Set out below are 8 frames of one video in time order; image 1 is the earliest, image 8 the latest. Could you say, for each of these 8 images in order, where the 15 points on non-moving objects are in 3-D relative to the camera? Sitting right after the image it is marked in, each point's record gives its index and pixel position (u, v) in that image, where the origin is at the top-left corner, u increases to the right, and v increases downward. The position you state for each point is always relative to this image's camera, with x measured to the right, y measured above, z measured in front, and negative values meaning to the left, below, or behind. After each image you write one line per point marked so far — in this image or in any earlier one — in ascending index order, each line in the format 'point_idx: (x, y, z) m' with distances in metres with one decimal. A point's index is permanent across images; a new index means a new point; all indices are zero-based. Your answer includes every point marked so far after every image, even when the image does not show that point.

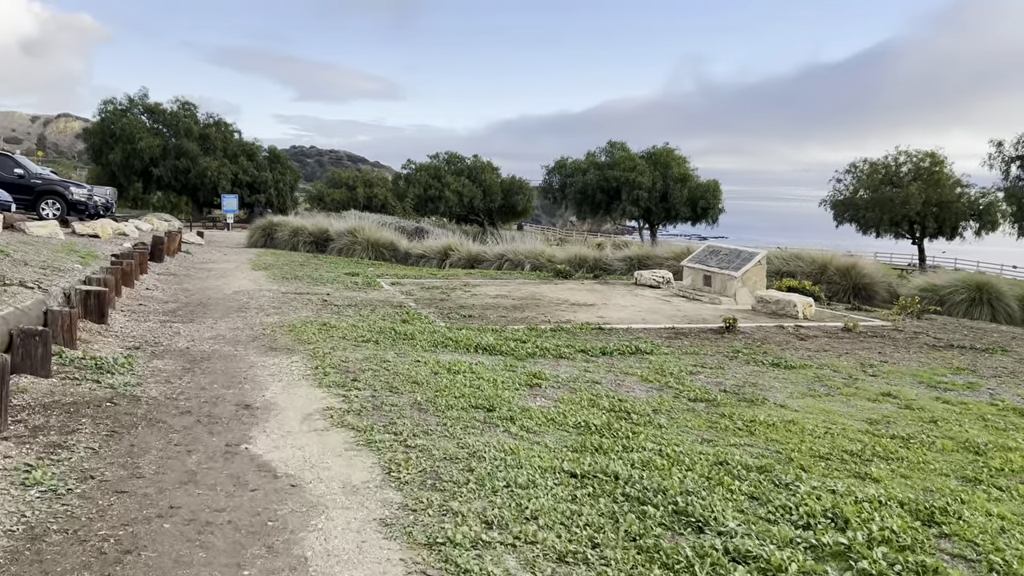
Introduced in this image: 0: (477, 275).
0: (-0.6, +0.2, +14.3) m
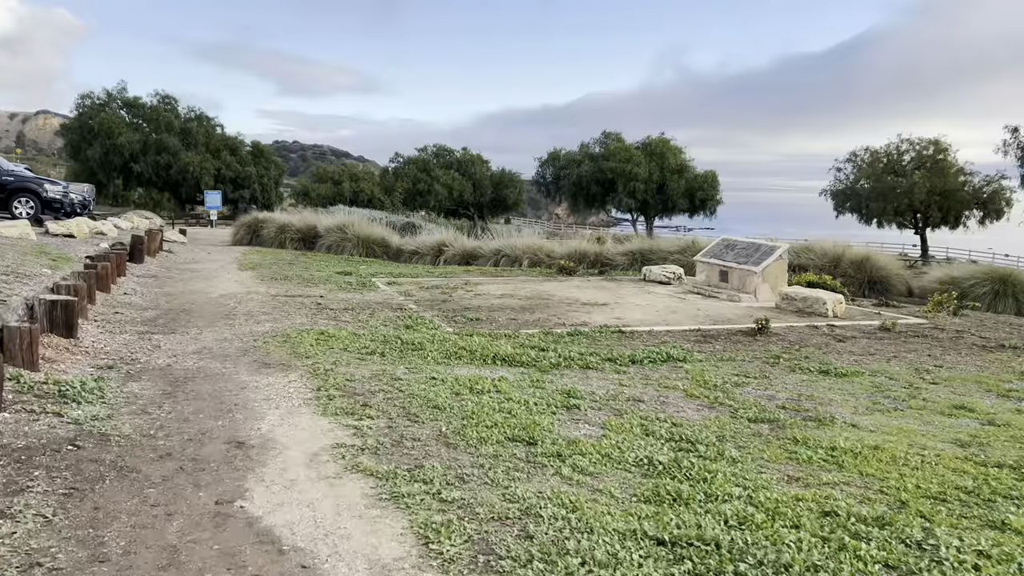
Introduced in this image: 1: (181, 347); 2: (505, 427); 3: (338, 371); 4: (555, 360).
0: (-0.6, +0.2, +13.6) m
1: (-2.2, -0.4, +5.7) m
2: (0.0, -0.6, +3.7) m
3: (-1.0, -0.5, +4.9) m
4: (+0.3, -0.5, +5.9) m
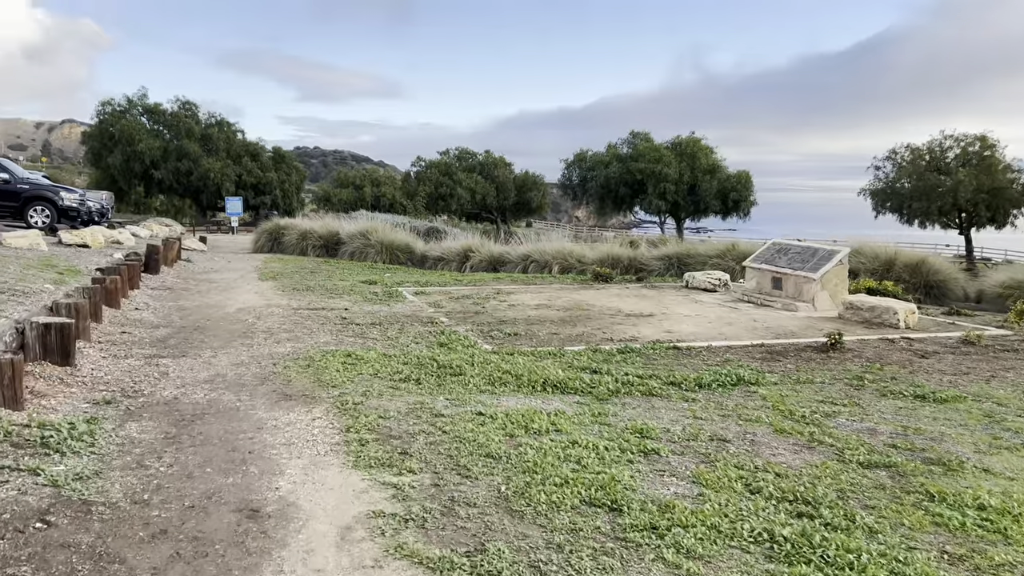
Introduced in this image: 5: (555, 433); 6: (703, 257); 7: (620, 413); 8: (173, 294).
0: (-0.1, +0.1, +12.9) m
1: (-1.9, -0.5, +5.0) m
2: (+0.2, -0.7, +3.0) m
3: (-0.7, -0.6, +4.2) m
4: (+0.6, -0.6, +5.2) m
5: (+0.2, -0.6, +3.8) m
6: (+3.5, +0.6, +15.7) m
7: (+0.6, -0.7, +4.5) m
8: (-3.8, -0.1, +9.6) m
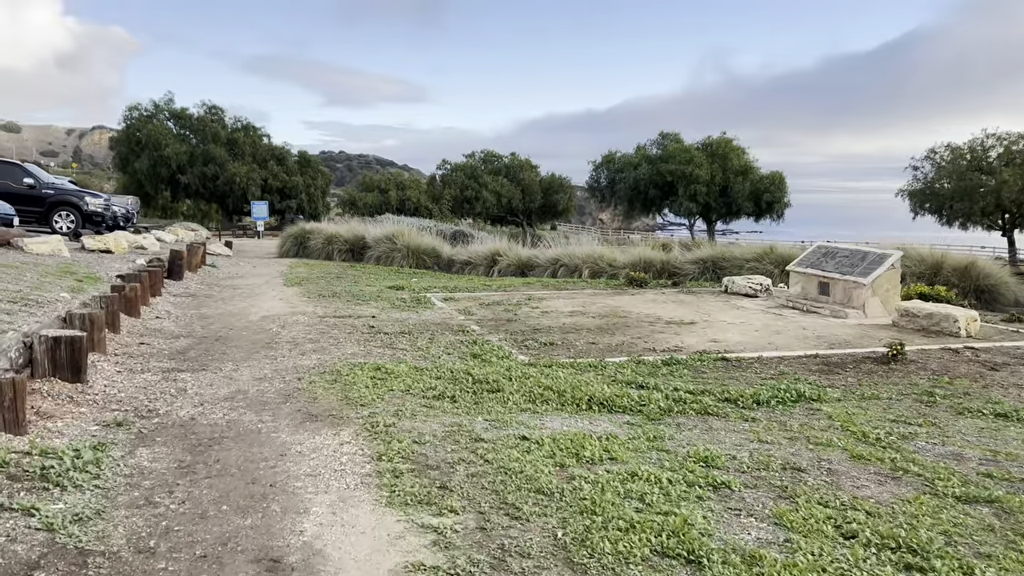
0: (+0.4, 0.0, +12.5) m
1: (-1.6, -0.6, +4.7) m
2: (+0.4, -0.7, +2.6) m
3: (-0.5, -0.6, +3.8) m
4: (+0.9, -0.6, +4.8) m
5: (+0.4, -0.7, +3.4) m
6: (+4.0, +0.5, +15.2) m
7: (+0.8, -0.7, +4.1) m
8: (-3.4, -0.1, +9.3) m
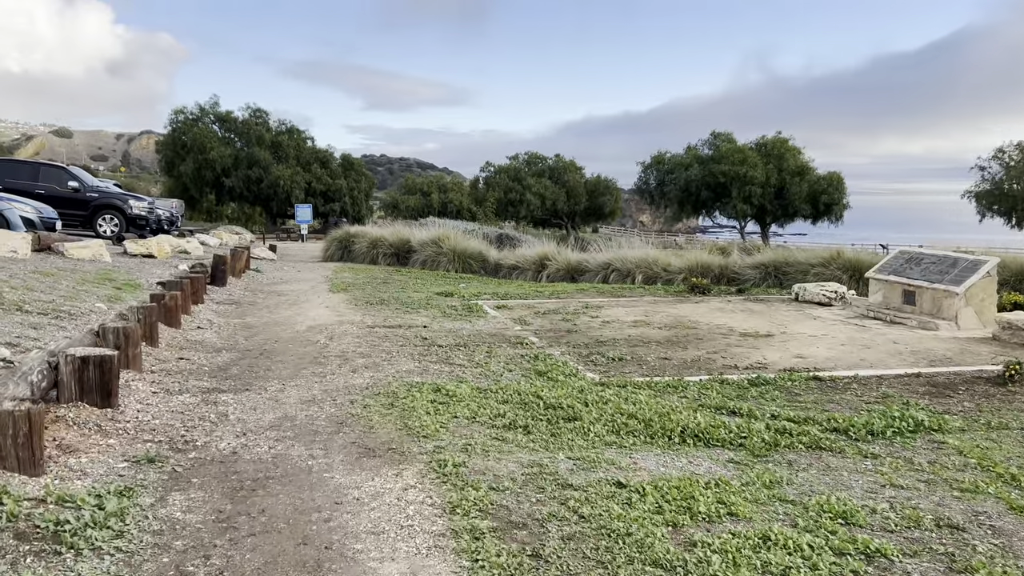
0: (+1.1, -0.1, +11.9) m
1: (-1.2, -0.6, +4.2) m
2: (+0.7, -0.8, +2.0) m
3: (-0.1, -0.7, +3.3) m
4: (+1.2, -0.7, +4.2) m
5: (+0.7, -0.8, +2.8) m
6: (+4.9, +0.4, +14.4) m
7: (+1.1, -0.8, +3.4) m
8: (-2.8, -0.2, +8.9) m
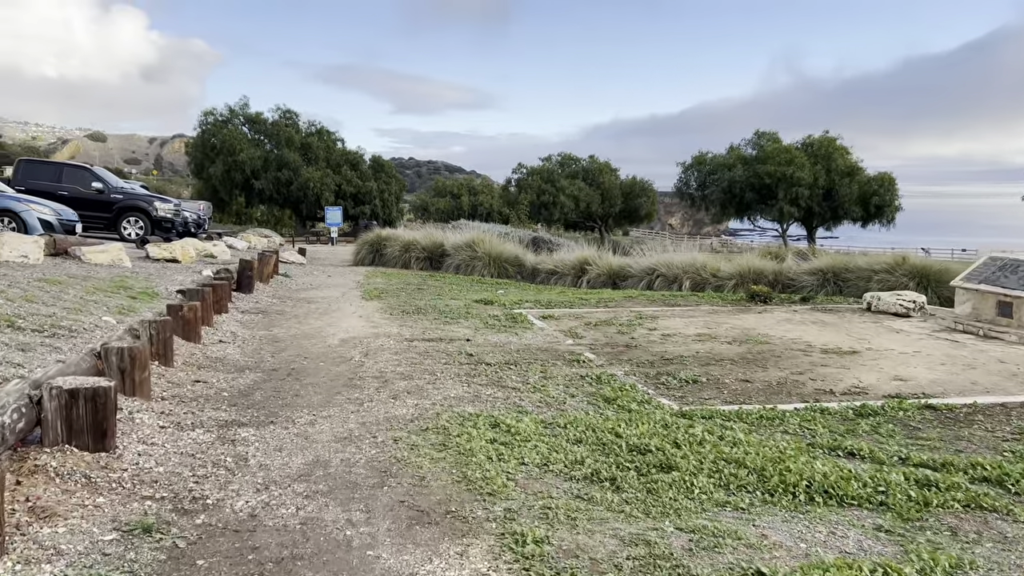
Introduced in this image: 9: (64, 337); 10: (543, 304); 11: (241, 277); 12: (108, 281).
0: (+1.7, -0.2, +11.1) m
1: (-0.9, -0.7, +3.5) m
2: (+1.0, -0.9, +1.2) m
3: (+0.1, -0.8, +2.5) m
4: (+1.6, -0.8, +3.4) m
5: (+1.0, -0.8, +2.0) m
6: (+5.5, +0.3, +13.5) m
7: (+1.4, -0.8, +2.6) m
8: (-2.3, -0.3, +8.2) m
9: (-2.3, -0.2, +4.5) m
10: (+0.4, -0.2, +10.8) m
11: (-3.1, +0.1, +9.7) m
12: (-3.5, +0.1, +7.3) m
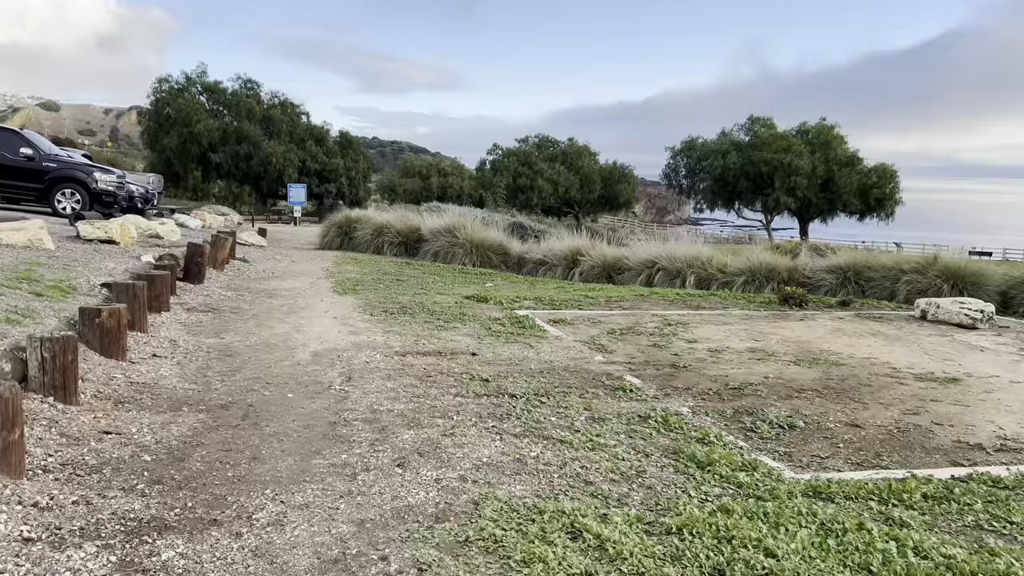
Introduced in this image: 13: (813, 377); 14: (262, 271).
0: (+1.6, -0.1, +9.7) m
1: (-0.6, -0.8, +1.9) m
2: (+1.3, -1.0, -0.2) m
3: (+0.5, -0.9, +1.0) m
4: (+1.8, -0.9, +1.9) m
5: (+1.3, -1.0, +0.6) m
6: (+5.4, +0.2, +12.2) m
7: (+1.7, -1.0, +1.2) m
8: (-2.3, -0.2, +6.6) m
9: (-2.1, -0.3, +2.9) m
10: (+0.4, -0.2, +9.3) m
11: (-3.0, +0.2, +8.1) m
12: (-3.3, +0.1, +5.7) m
13: (+2.0, -0.6, +5.7) m
14: (-3.1, +0.2, +10.7) m
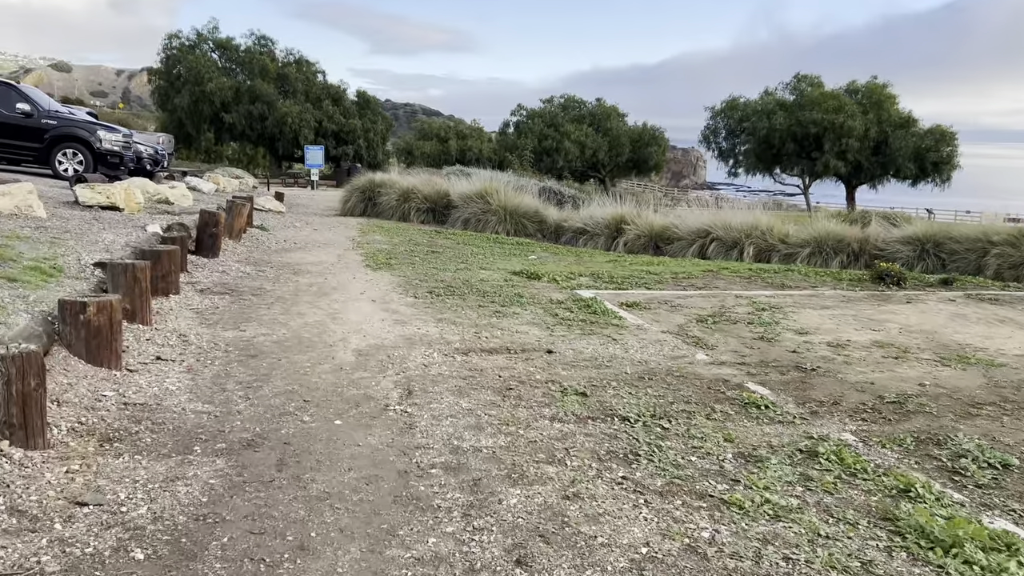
0: (+2.2, +0.1, +8.5) m
1: (-0.2, -0.8, +0.9) m
2: (+1.7, -1.2, -1.3) m
3: (+0.9, -1.0, -0.1) m
4: (+2.3, -1.0, +0.8) m
5: (+1.7, -1.1, -0.5) m
6: (+6.0, +0.6, +11.0) m
7: (+2.1, -1.1, +0.1) m
8: (-1.8, -0.1, +5.5) m
9: (-1.7, -0.3, +1.8) m
10: (+0.9, +0.1, +8.2) m
11: (-2.5, +0.4, +7.0) m
12: (-2.8, +0.2, +4.6) m
13: (+2.5, -0.5, +4.5) m
14: (-2.6, +0.5, +9.6) m
